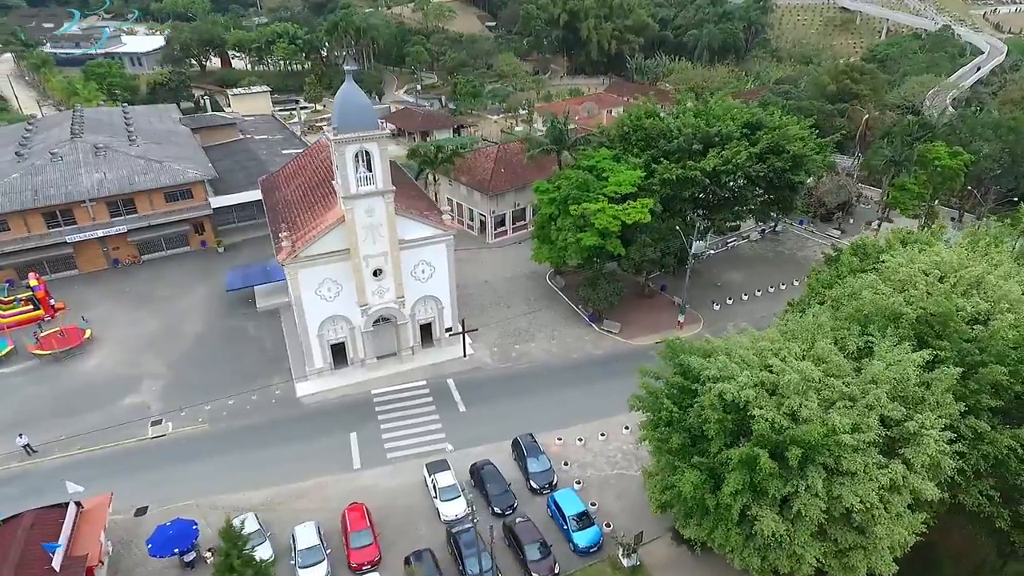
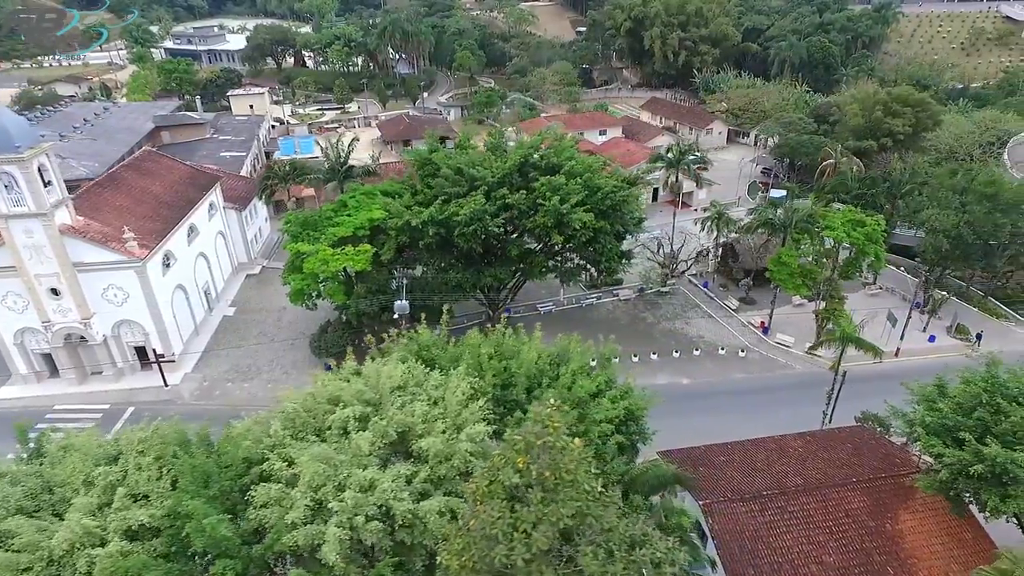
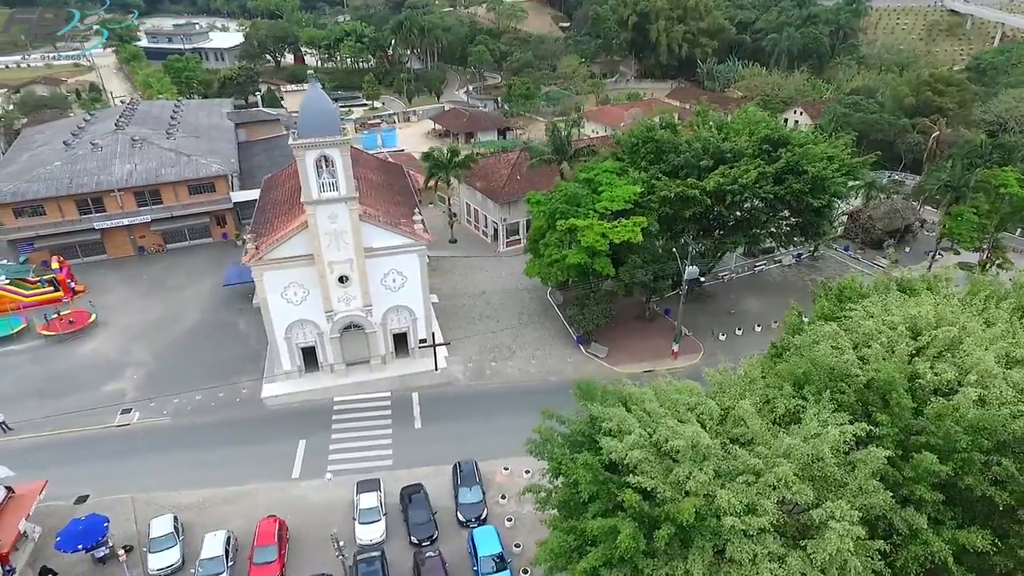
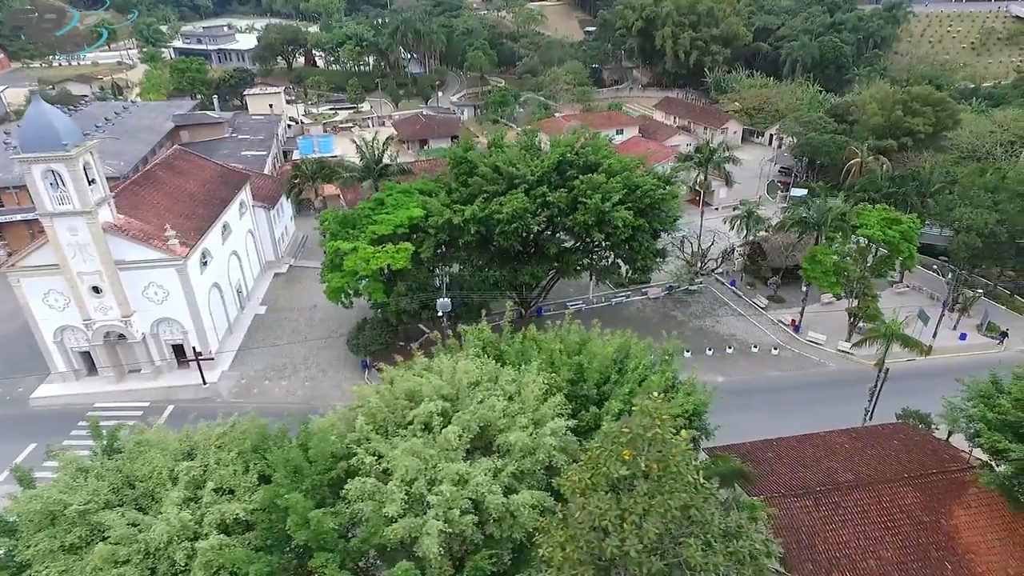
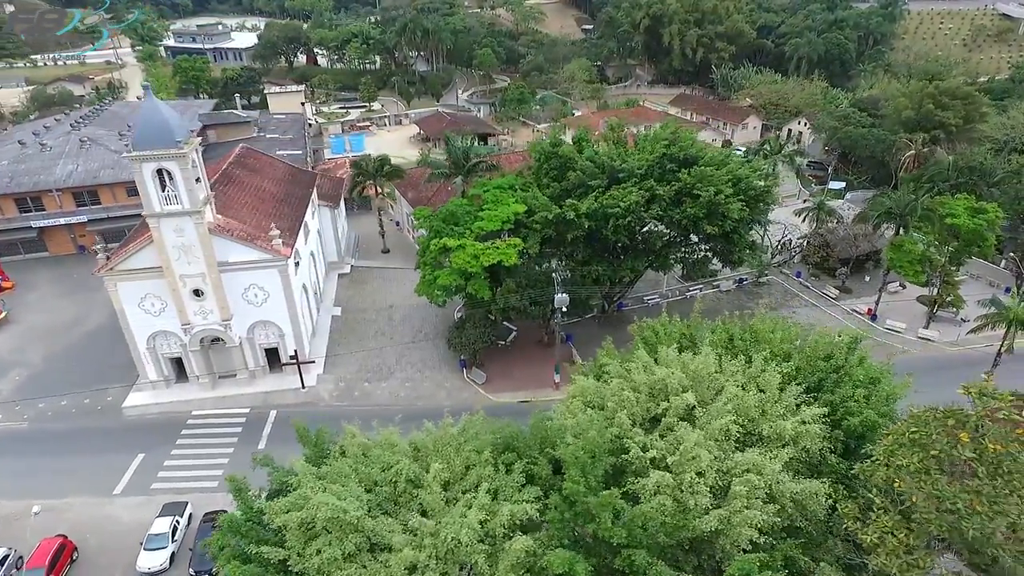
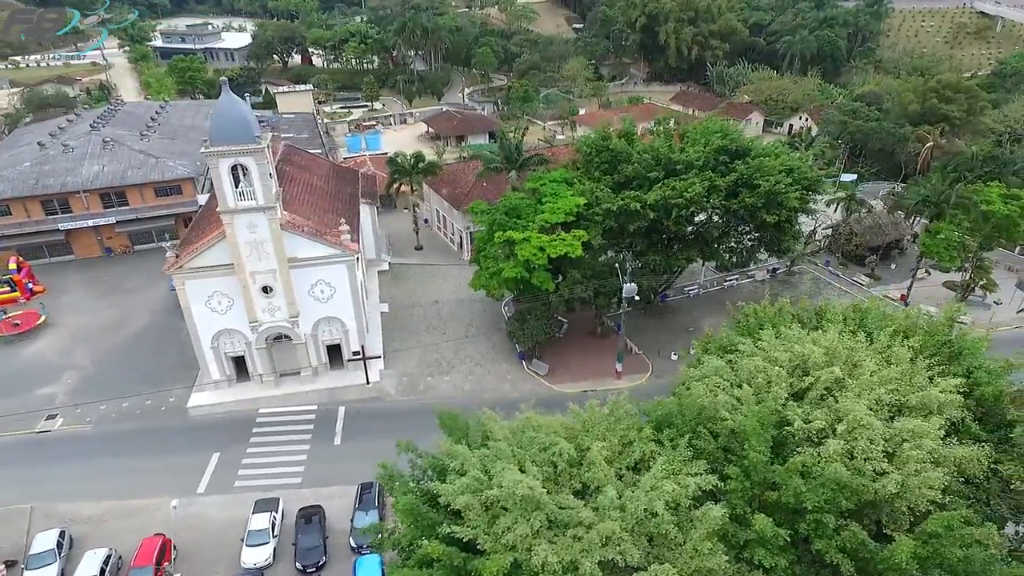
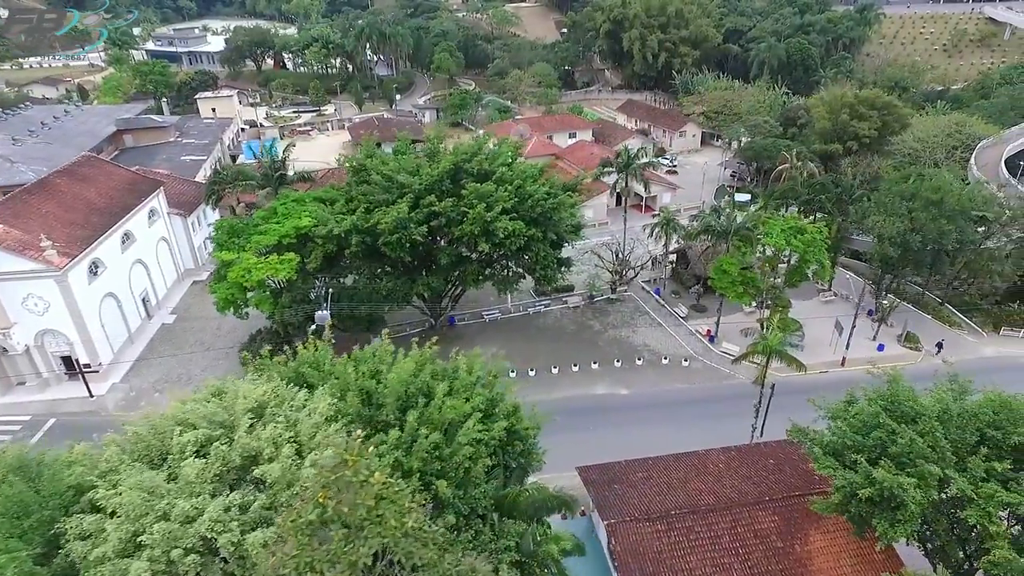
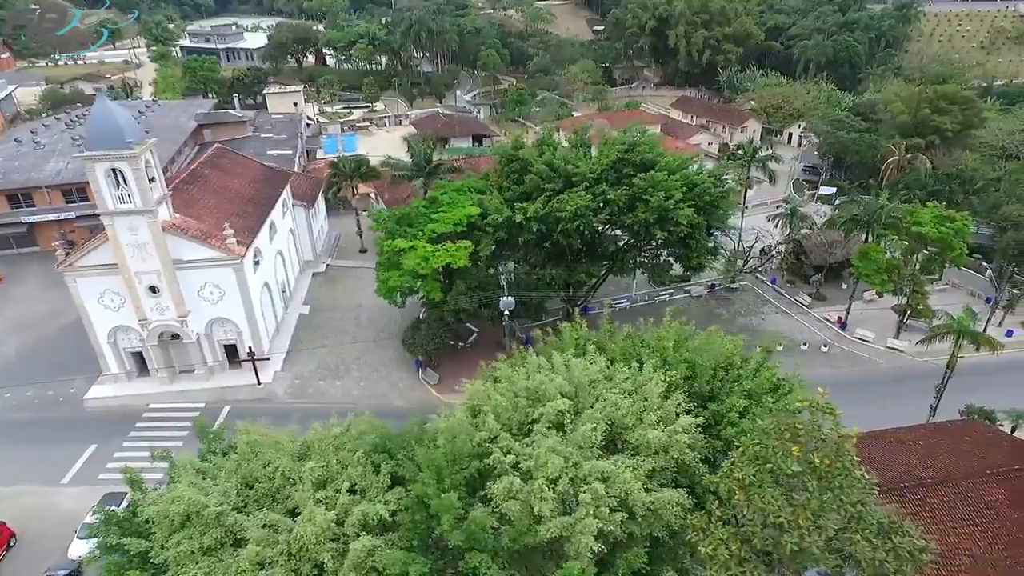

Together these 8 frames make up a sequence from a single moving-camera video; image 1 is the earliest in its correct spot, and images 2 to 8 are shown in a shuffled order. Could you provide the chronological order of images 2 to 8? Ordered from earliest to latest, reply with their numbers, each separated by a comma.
3, 6, 5, 8, 4, 2, 7
